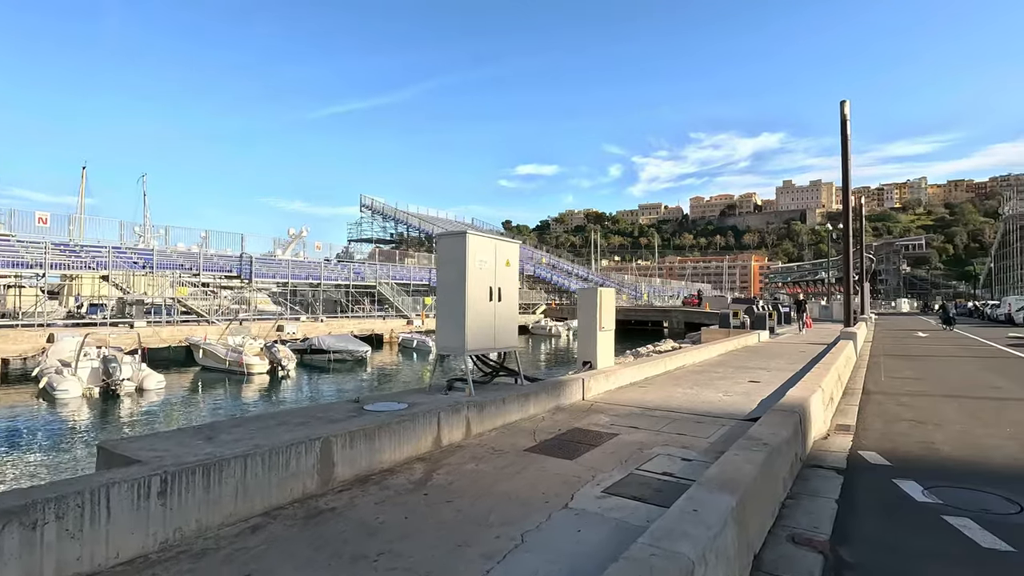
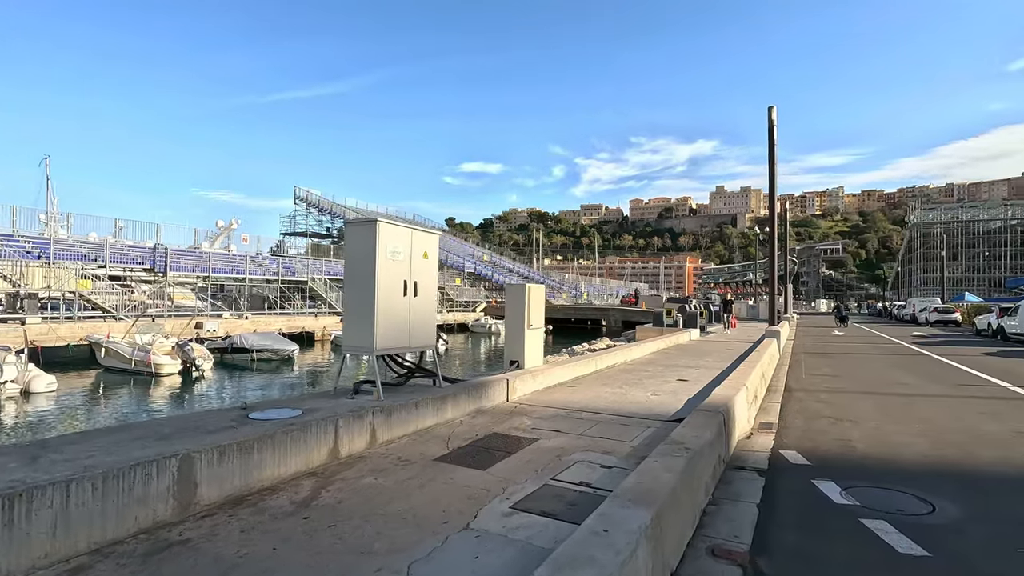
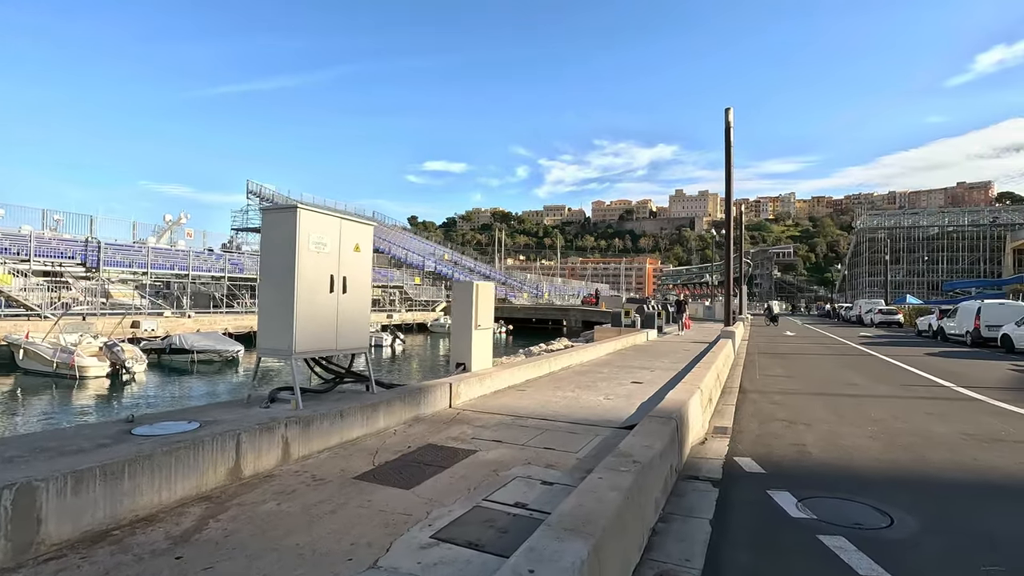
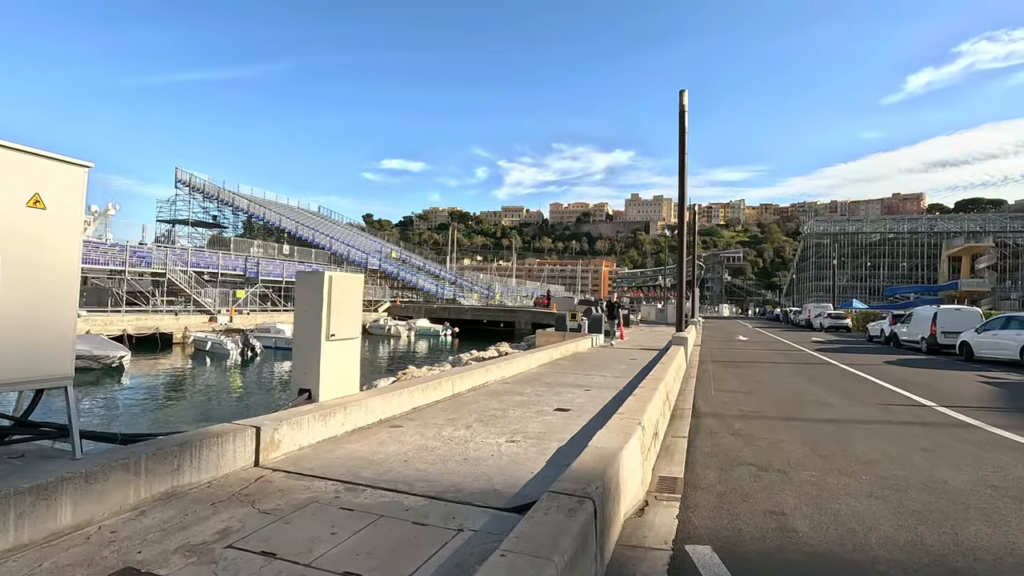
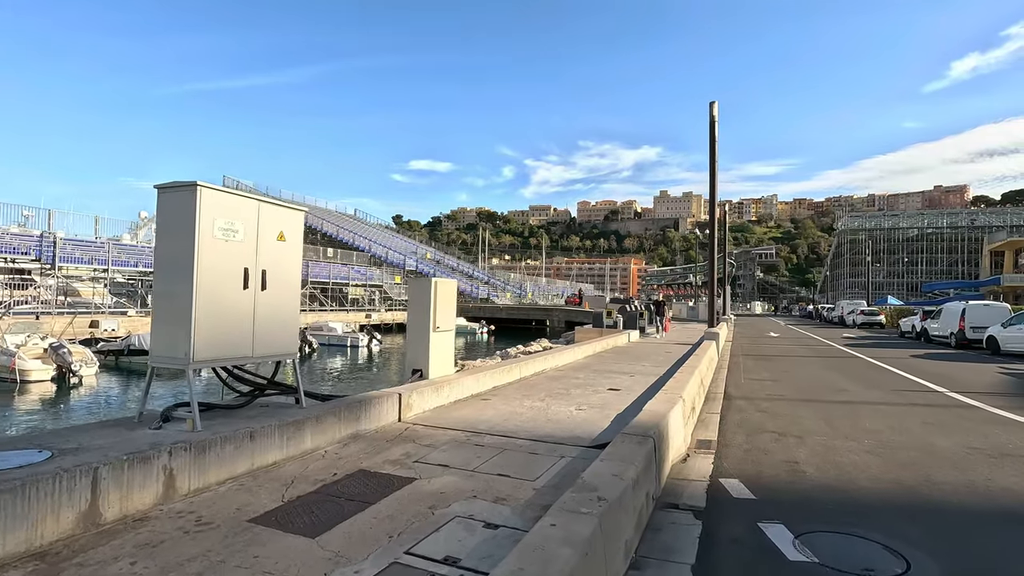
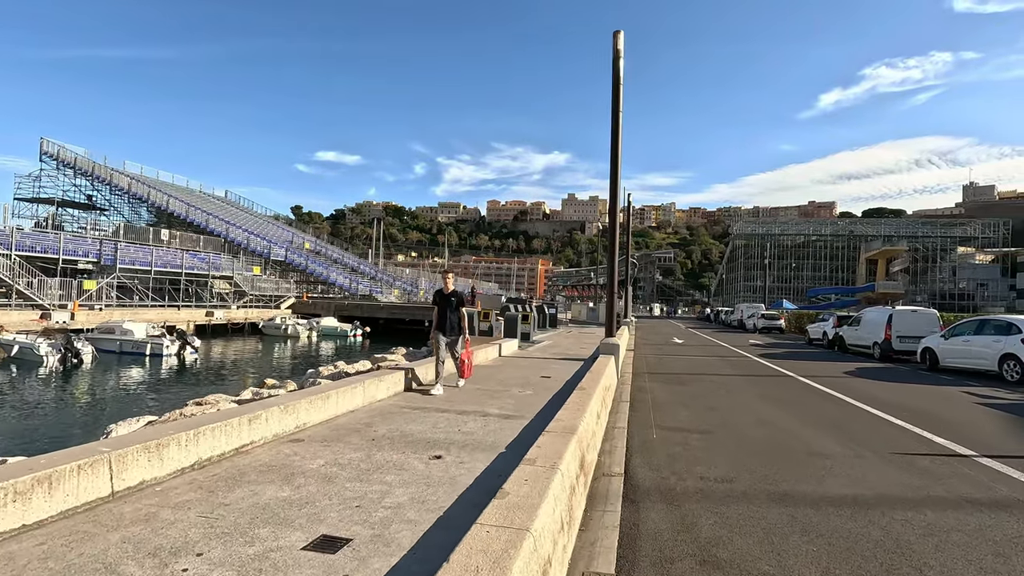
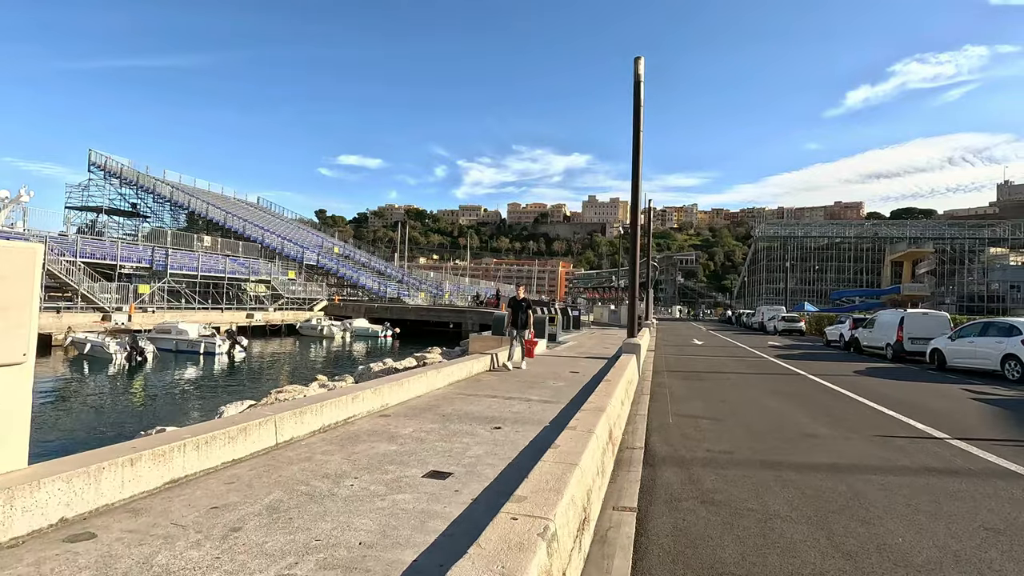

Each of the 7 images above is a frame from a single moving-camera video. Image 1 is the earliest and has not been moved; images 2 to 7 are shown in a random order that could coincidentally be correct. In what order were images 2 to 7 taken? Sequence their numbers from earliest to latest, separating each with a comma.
2, 3, 5, 4, 7, 6
